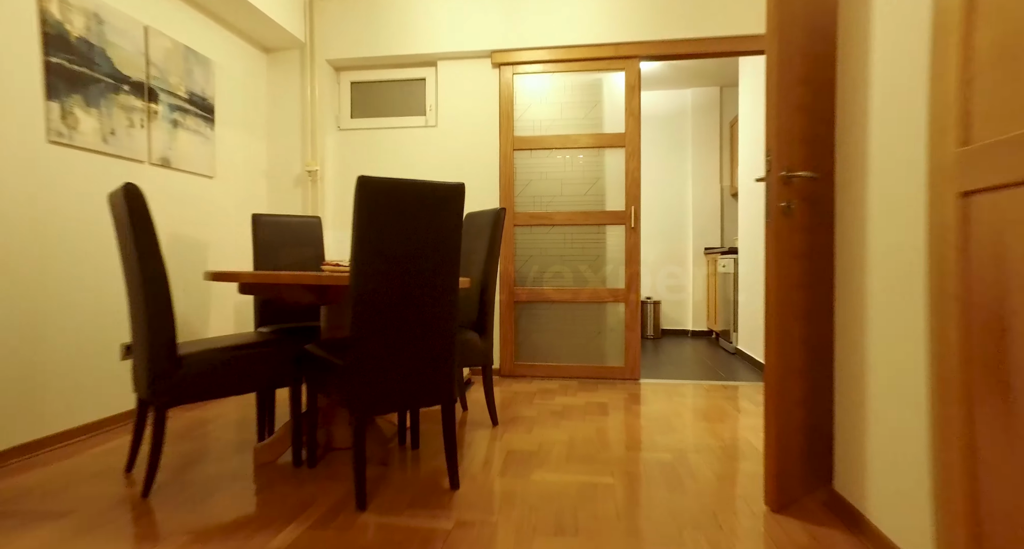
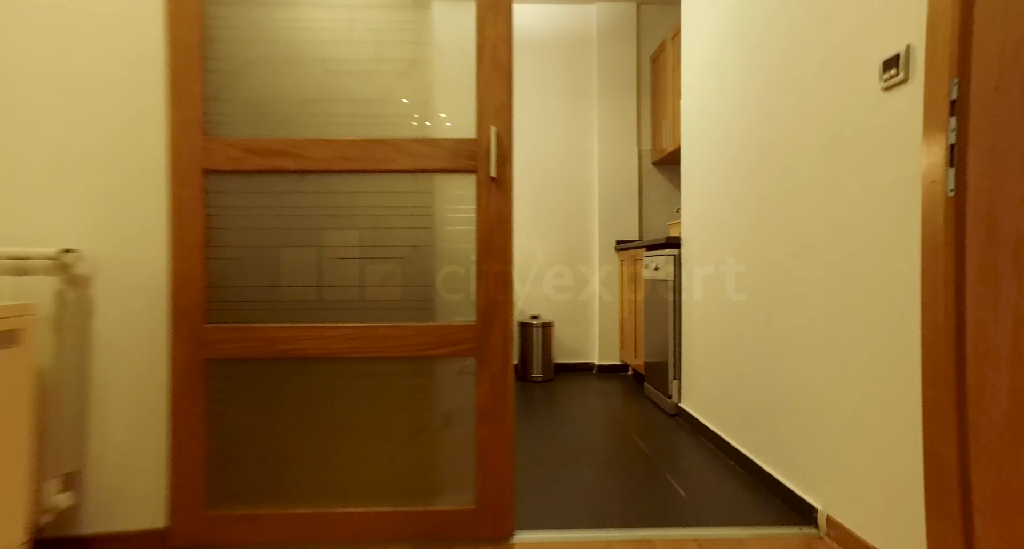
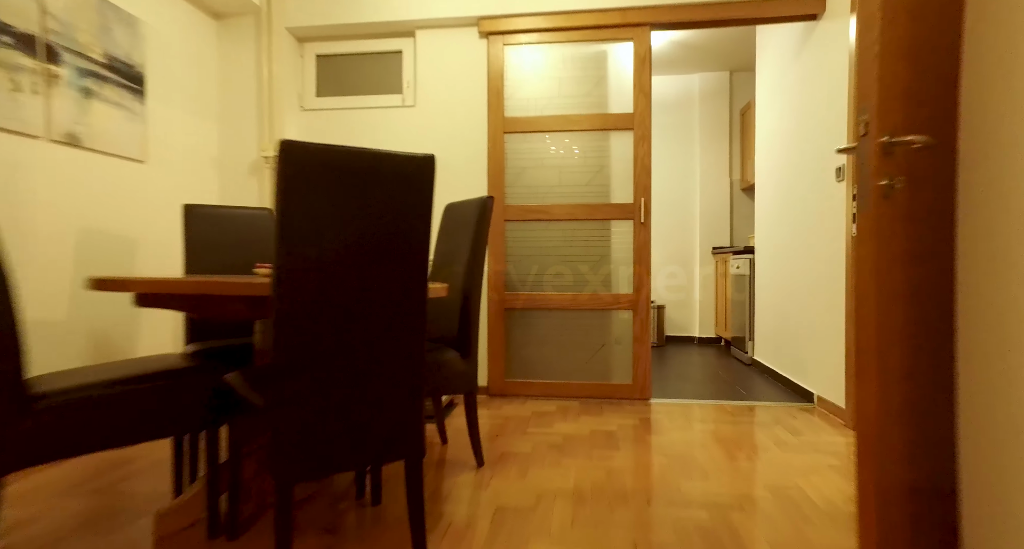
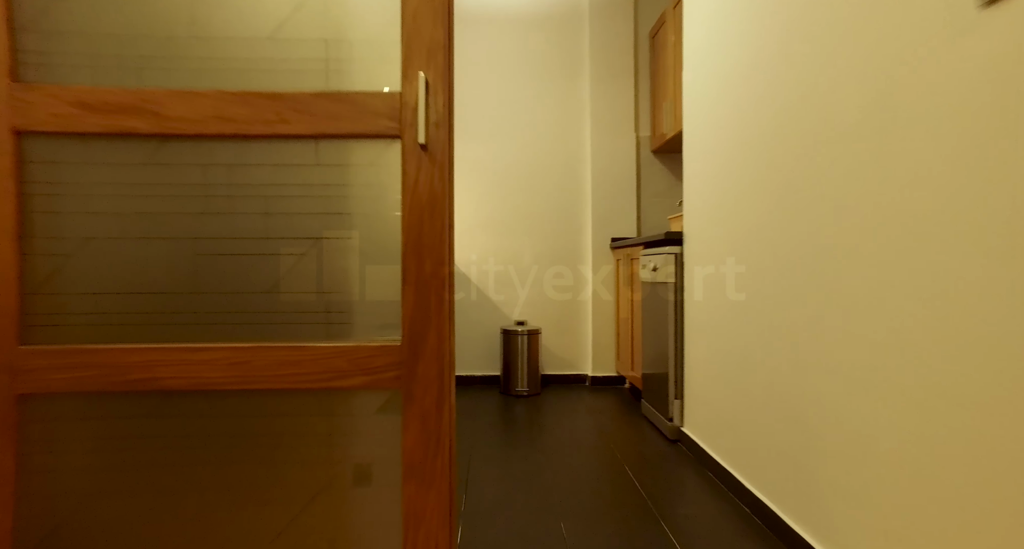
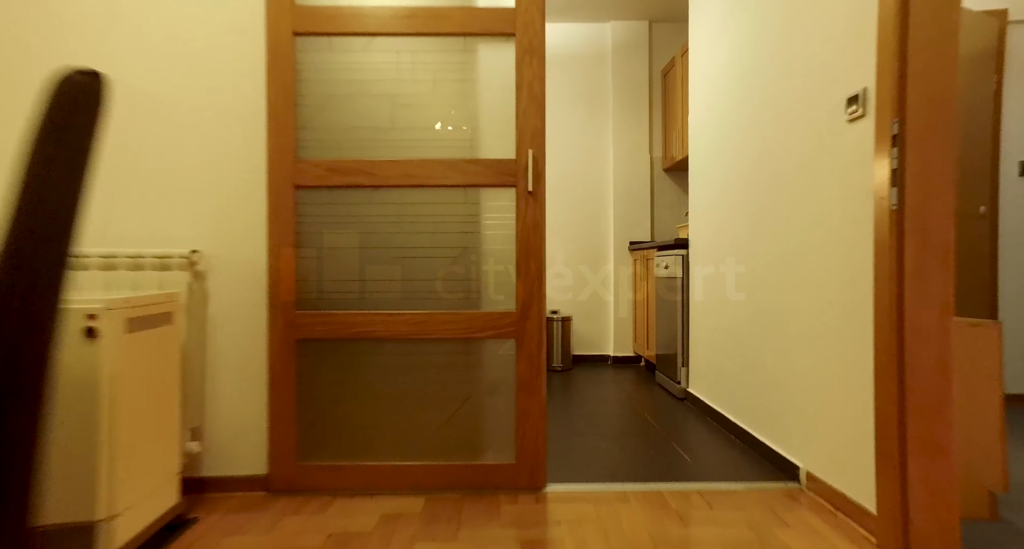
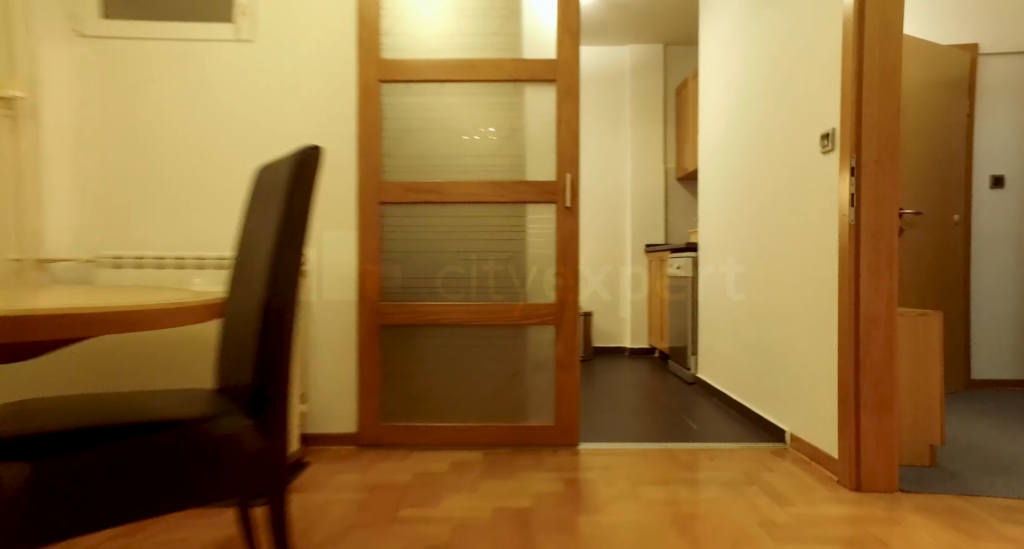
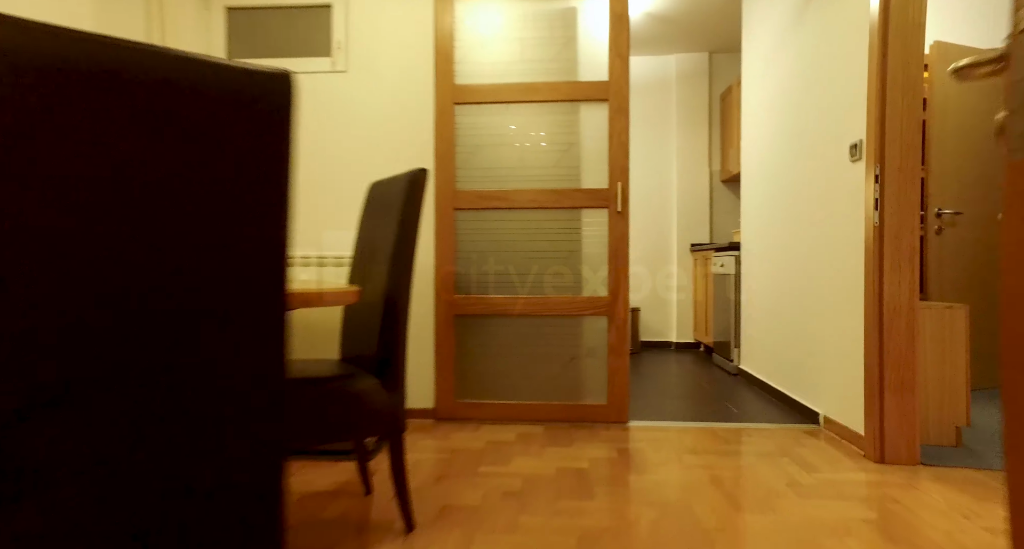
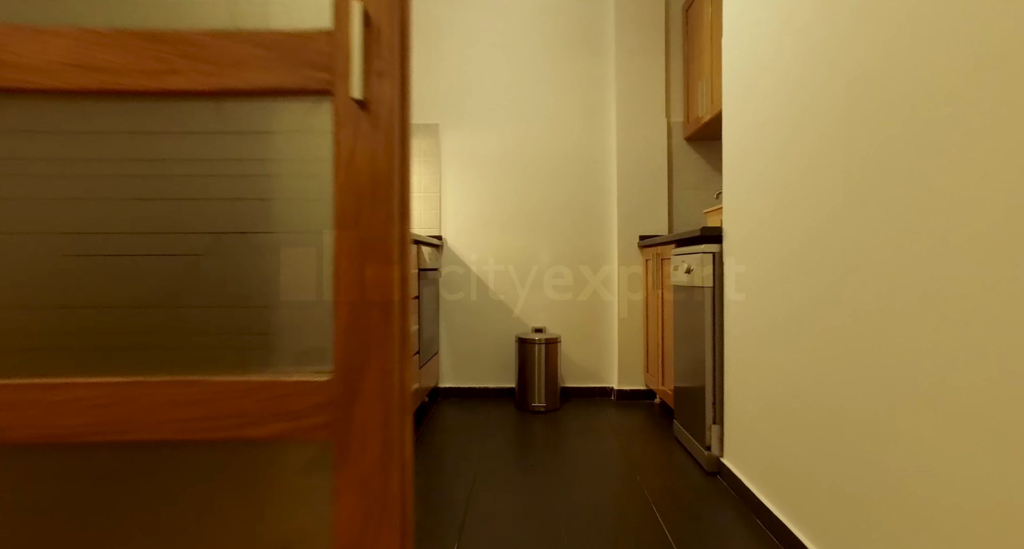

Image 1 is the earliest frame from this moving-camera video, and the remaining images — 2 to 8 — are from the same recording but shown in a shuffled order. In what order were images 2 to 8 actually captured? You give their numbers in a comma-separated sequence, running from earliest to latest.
3, 7, 6, 5, 2, 4, 8
